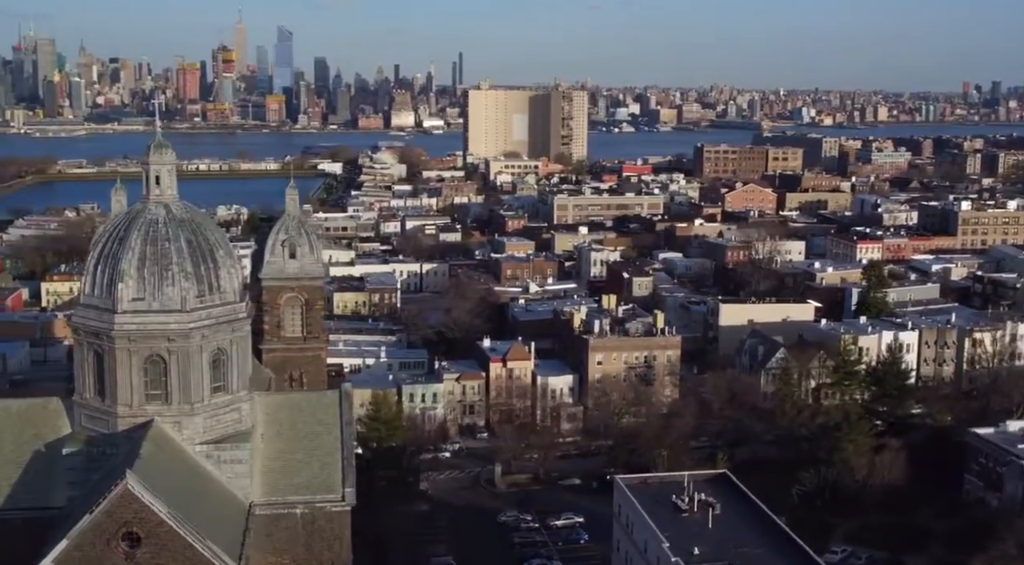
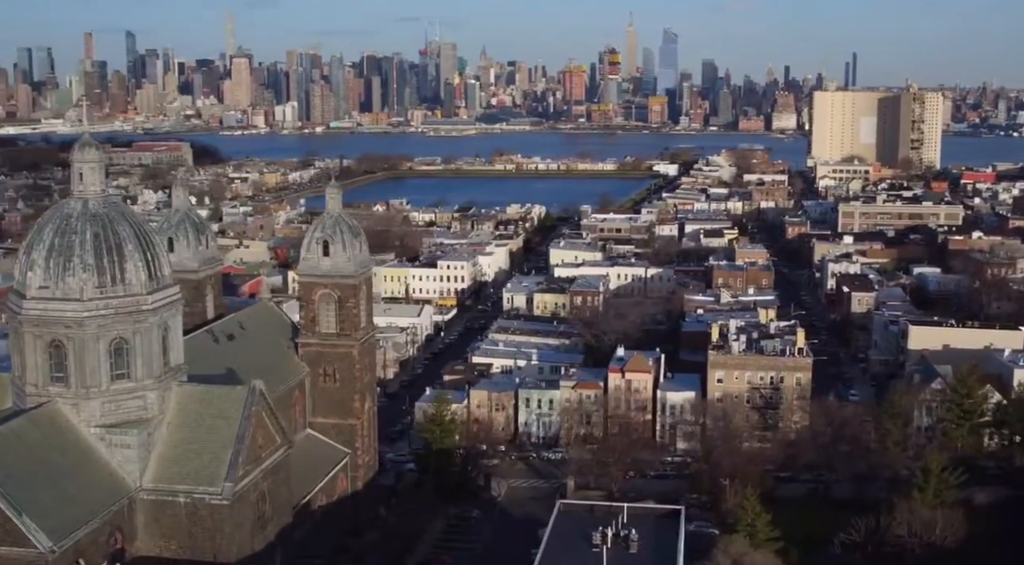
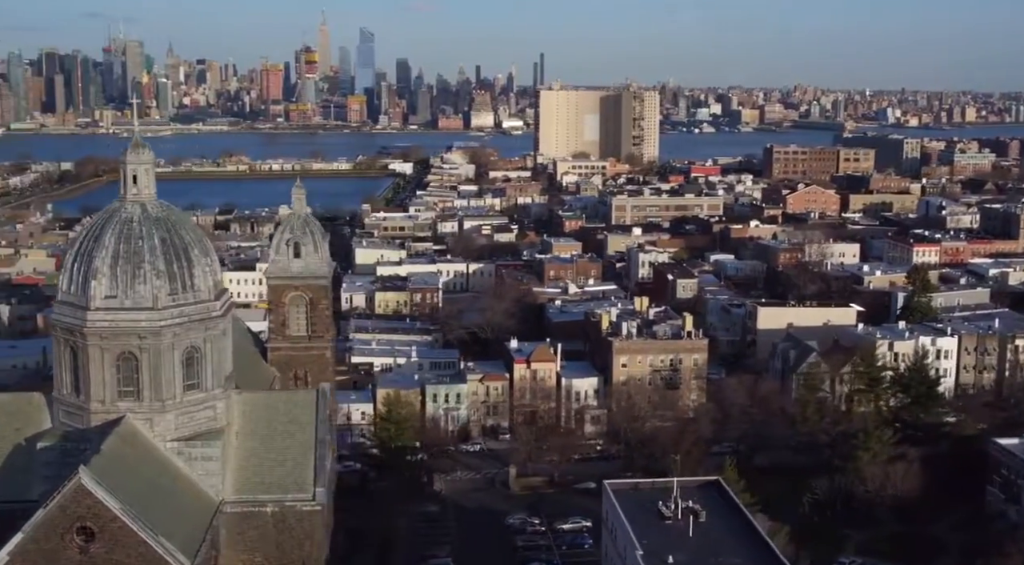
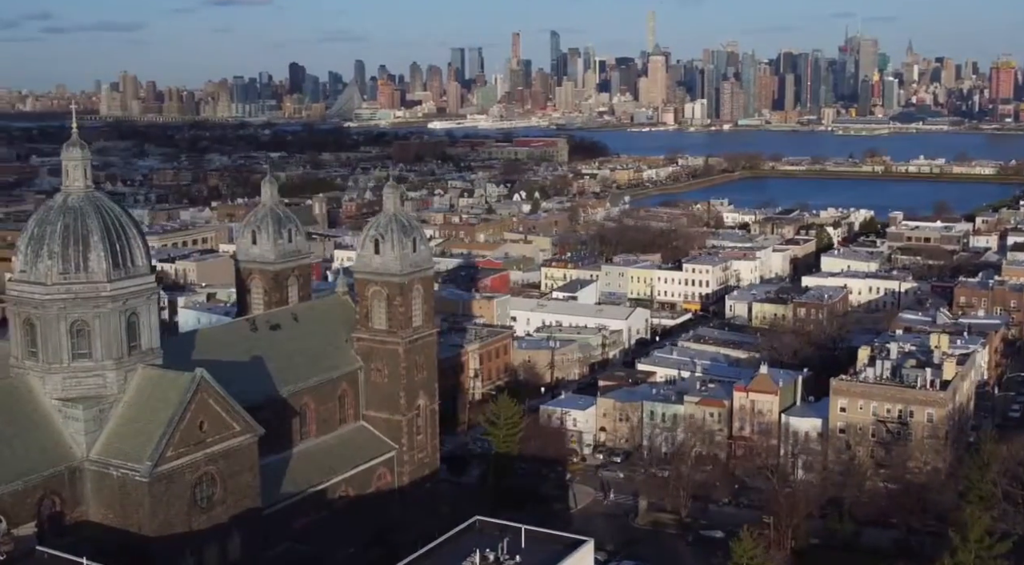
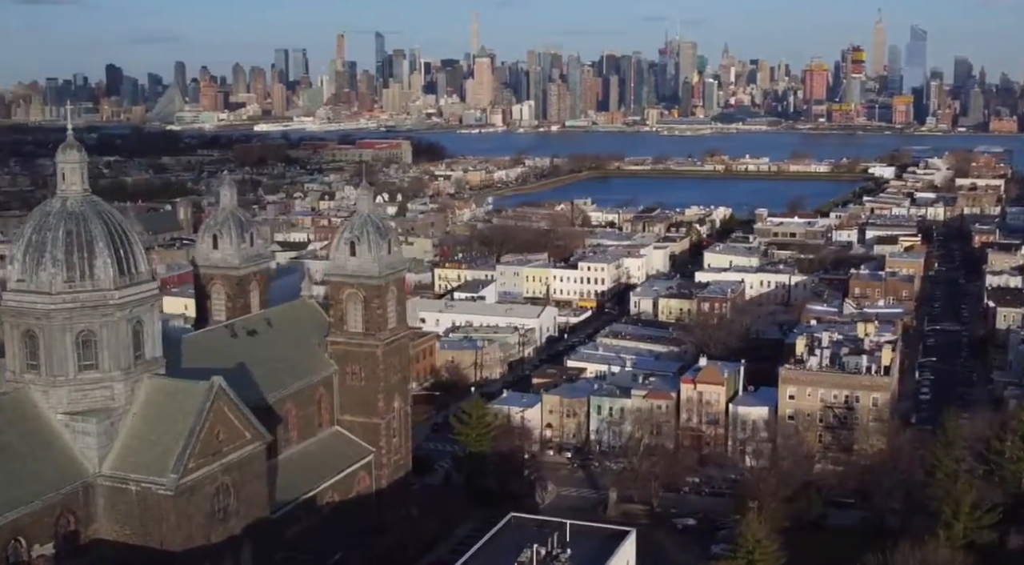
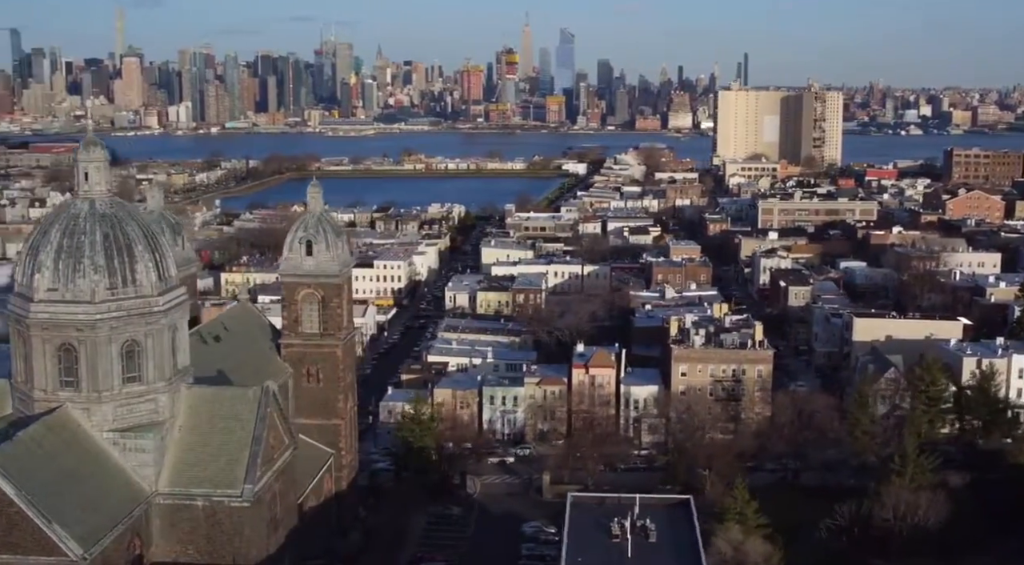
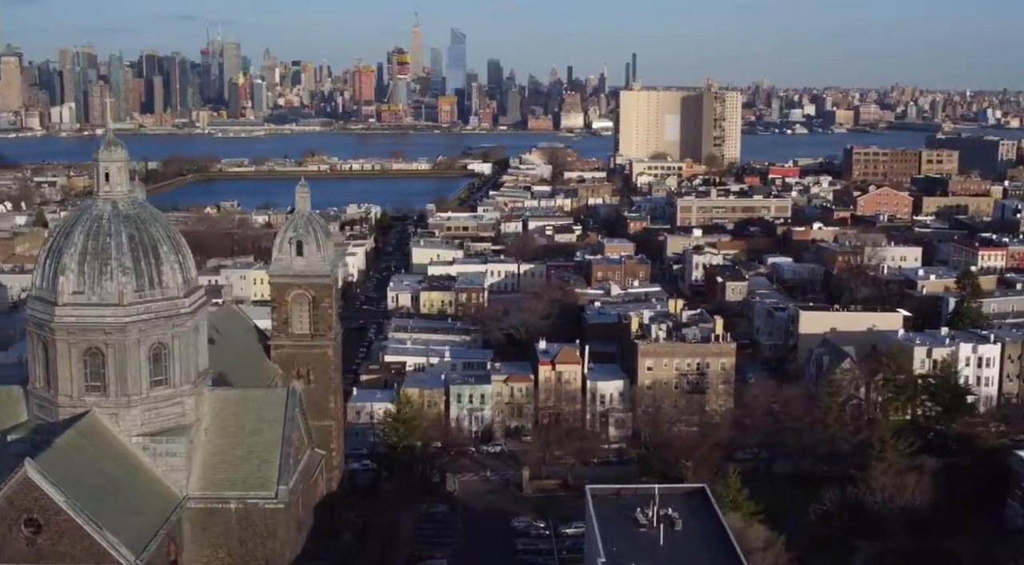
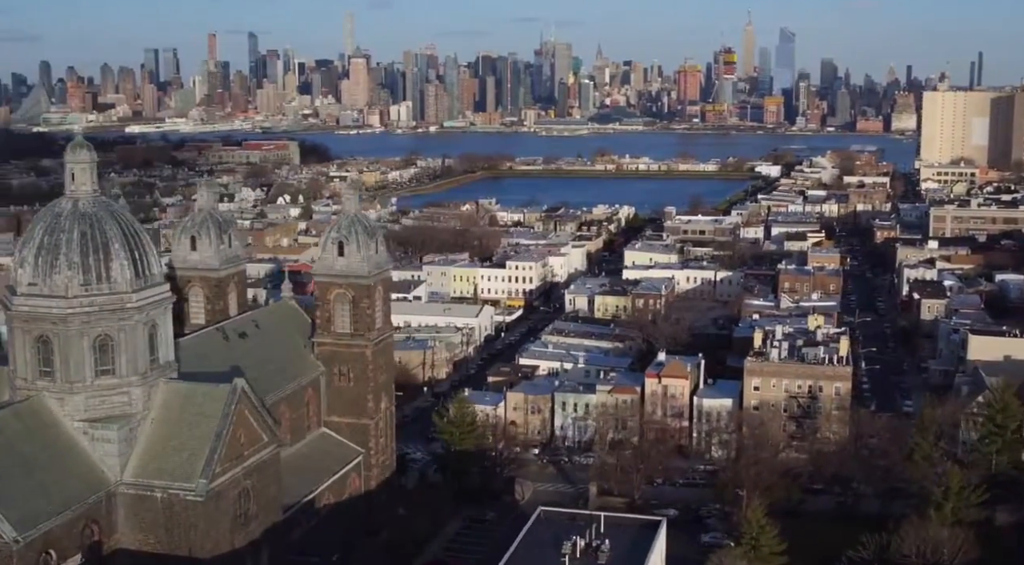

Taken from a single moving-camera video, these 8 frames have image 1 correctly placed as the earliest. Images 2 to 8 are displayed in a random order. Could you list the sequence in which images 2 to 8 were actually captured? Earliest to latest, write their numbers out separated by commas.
3, 7, 6, 2, 8, 5, 4
